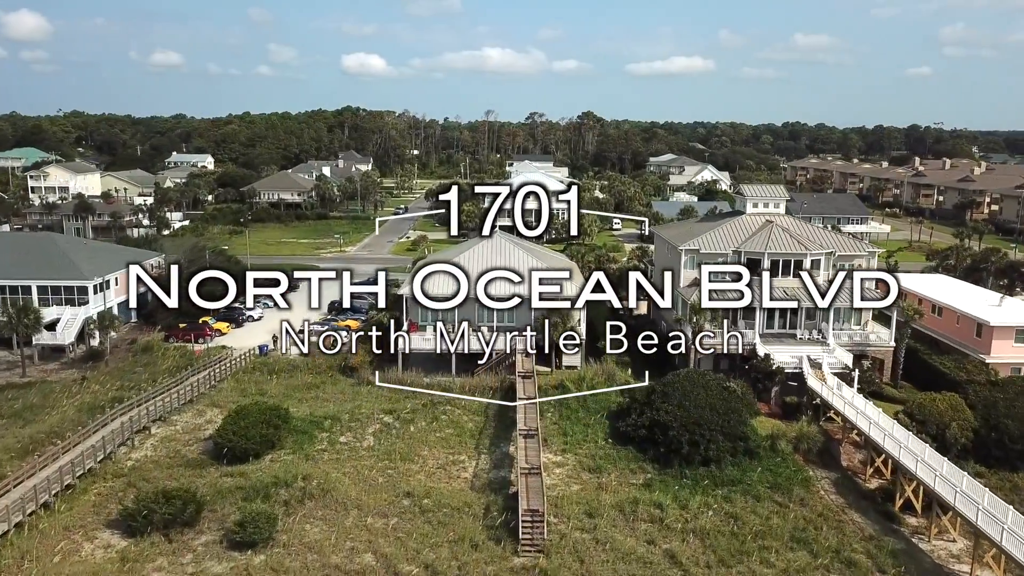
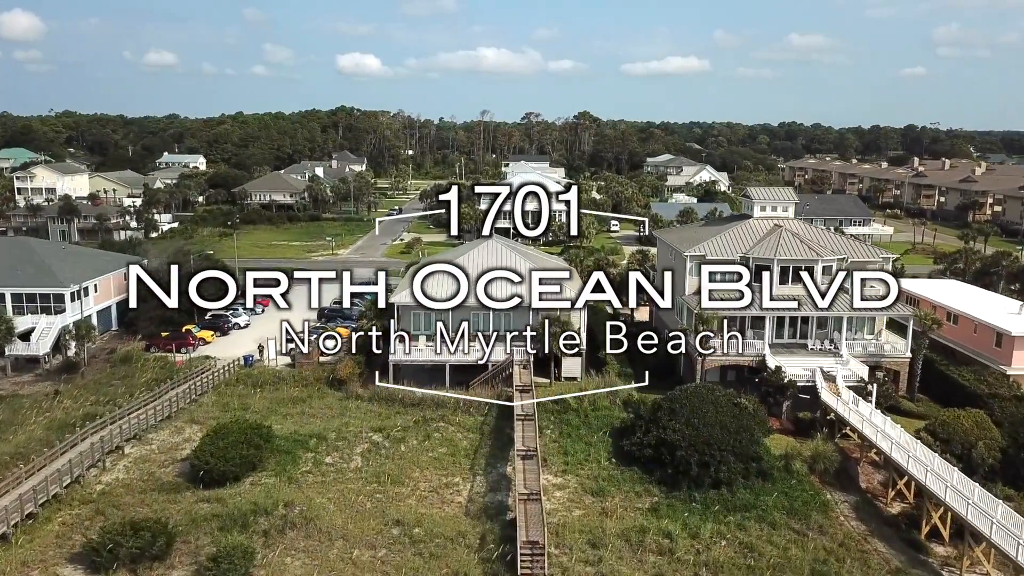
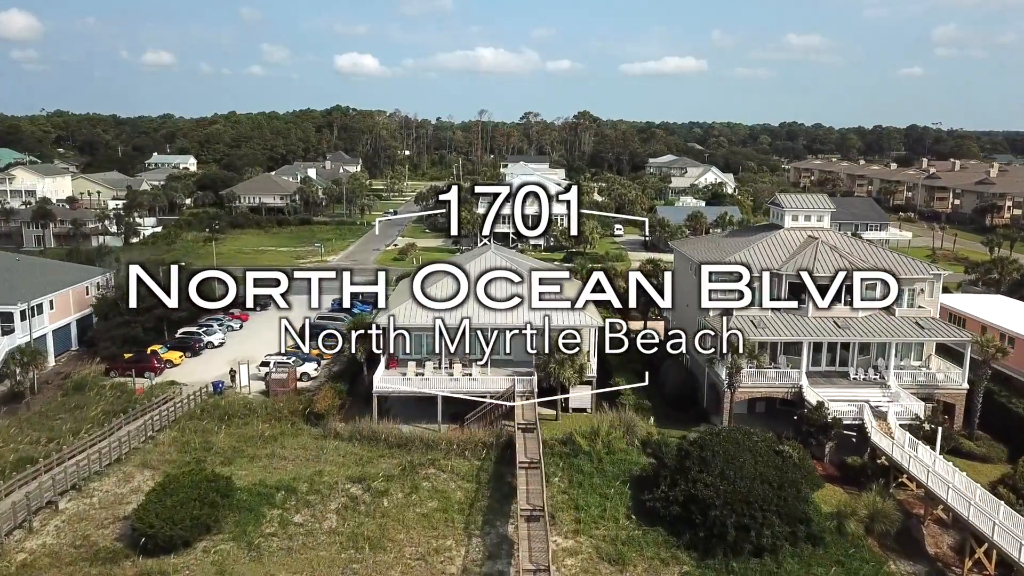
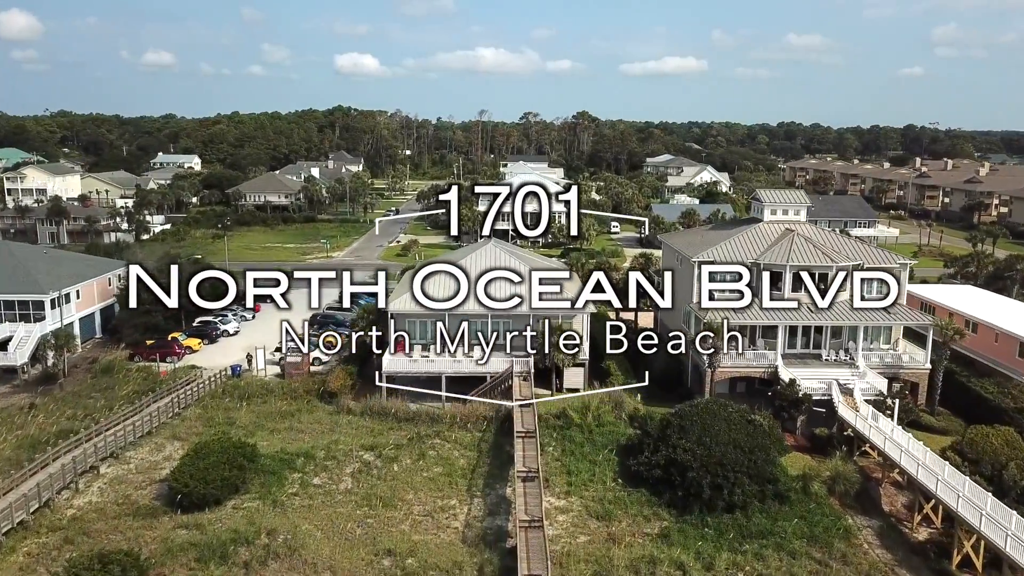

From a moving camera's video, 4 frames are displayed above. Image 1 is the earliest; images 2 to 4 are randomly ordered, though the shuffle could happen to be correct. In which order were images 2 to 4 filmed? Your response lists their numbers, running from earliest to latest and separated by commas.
2, 4, 3
